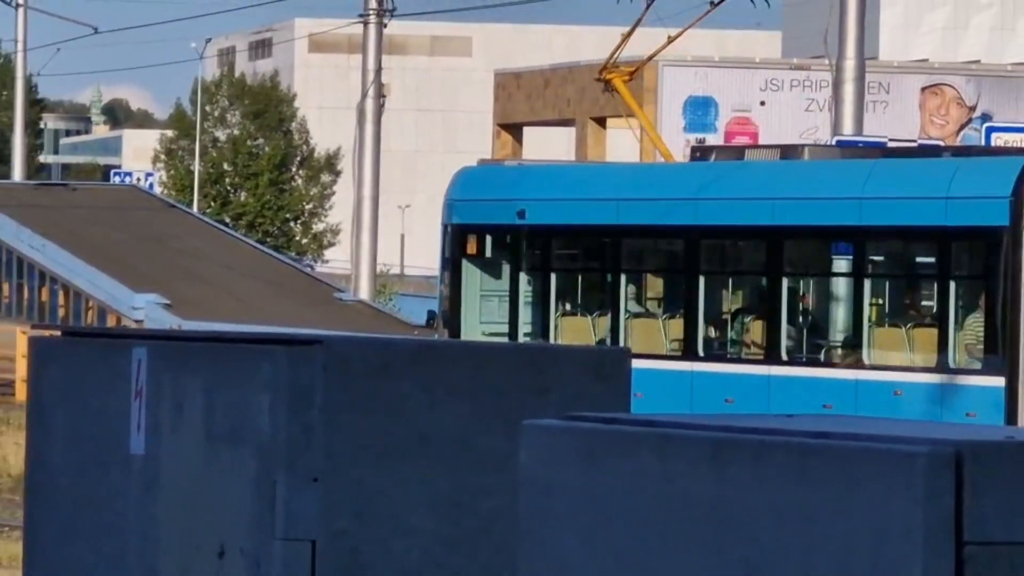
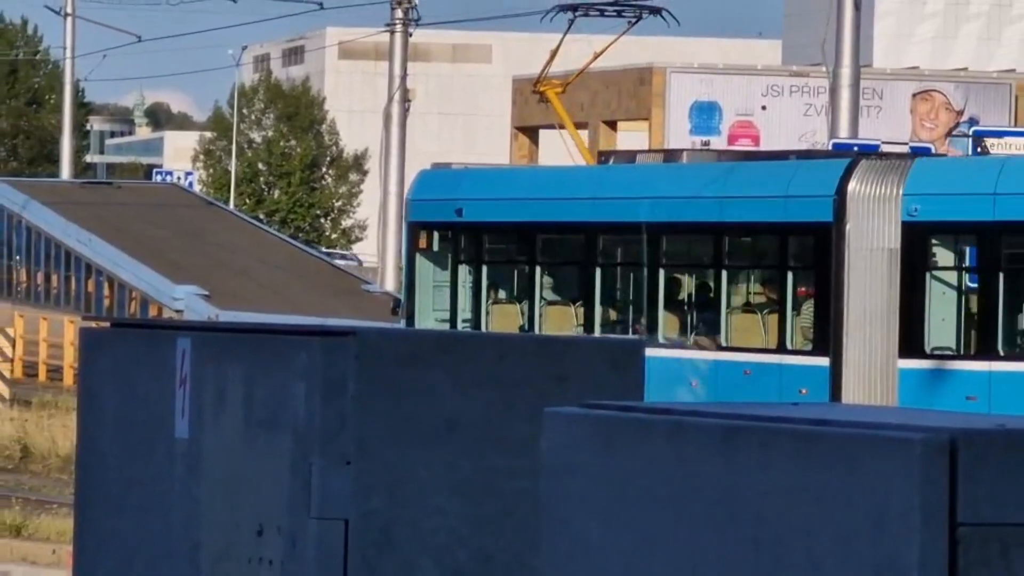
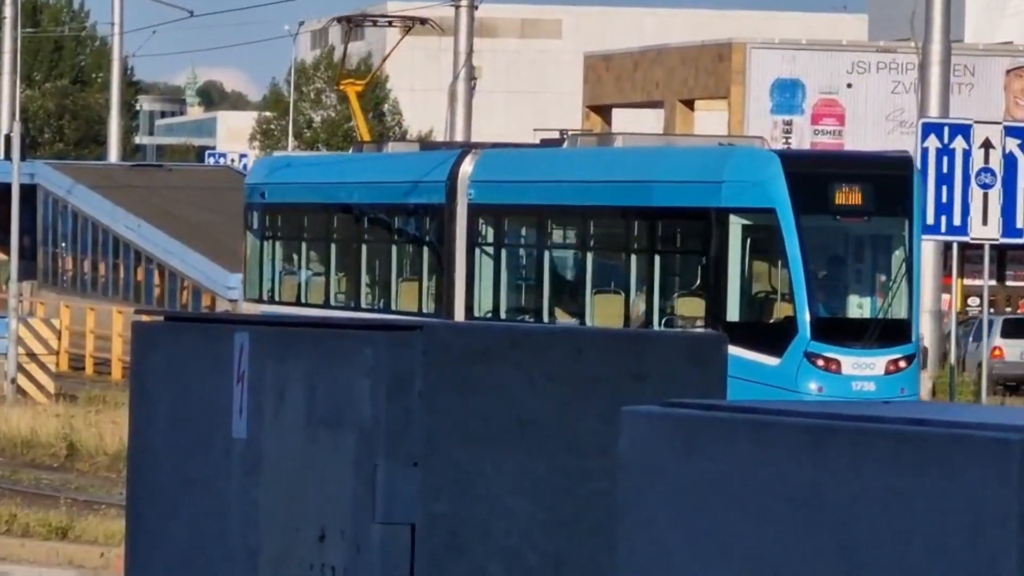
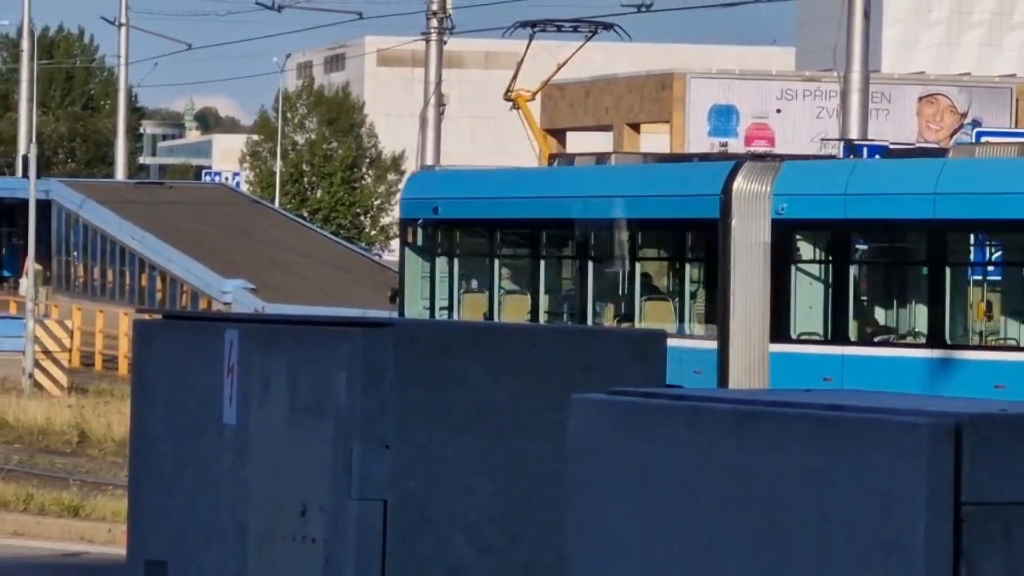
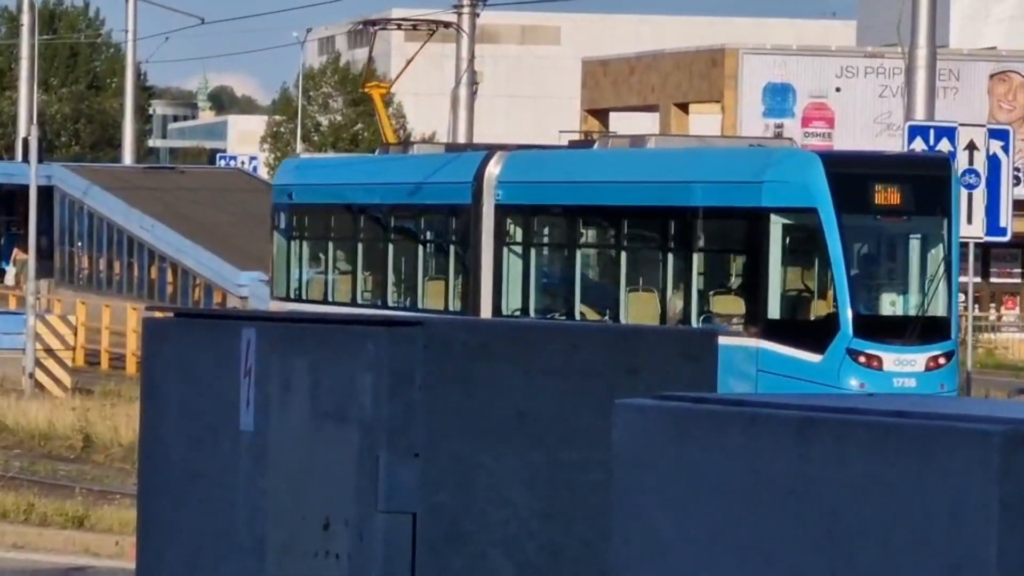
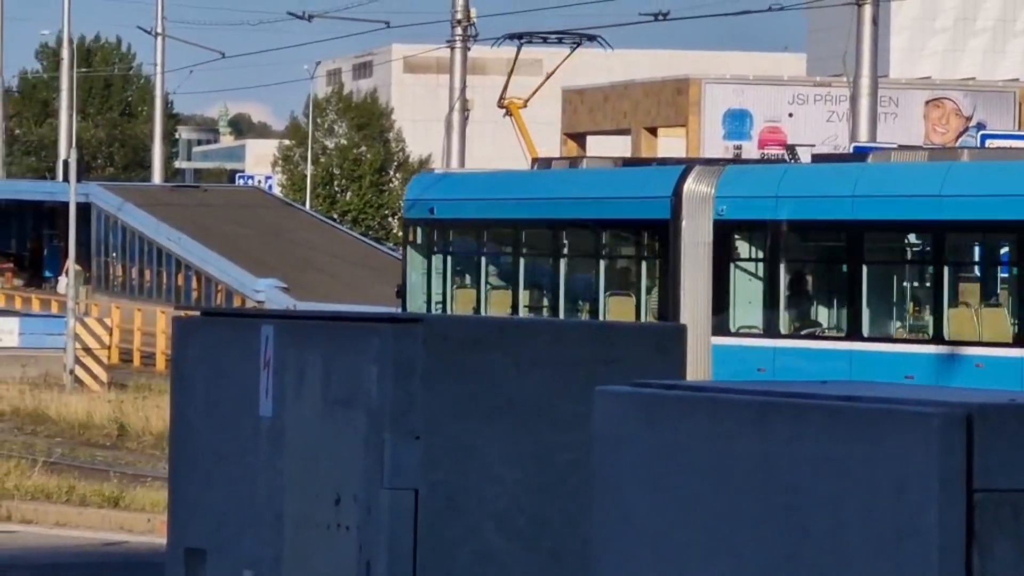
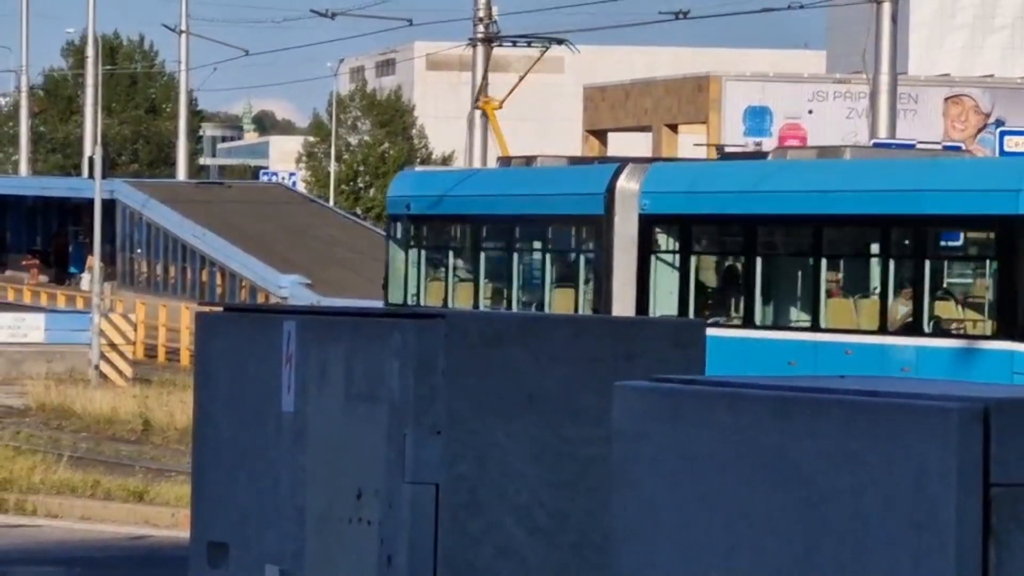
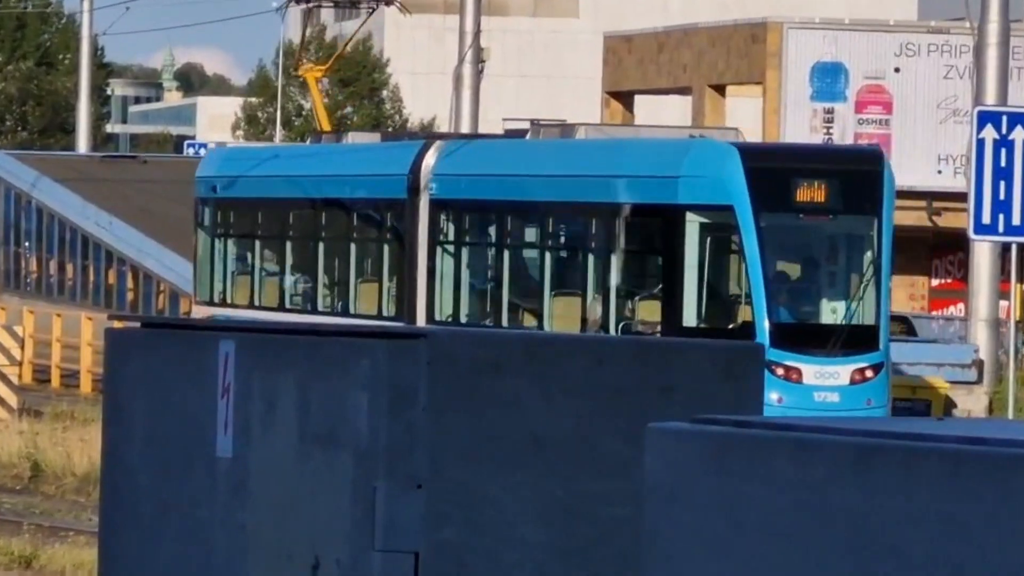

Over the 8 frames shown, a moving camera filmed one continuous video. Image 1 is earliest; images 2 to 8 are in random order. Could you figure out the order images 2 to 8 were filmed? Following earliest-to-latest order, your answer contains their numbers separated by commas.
2, 4, 6, 7, 5, 3, 8
